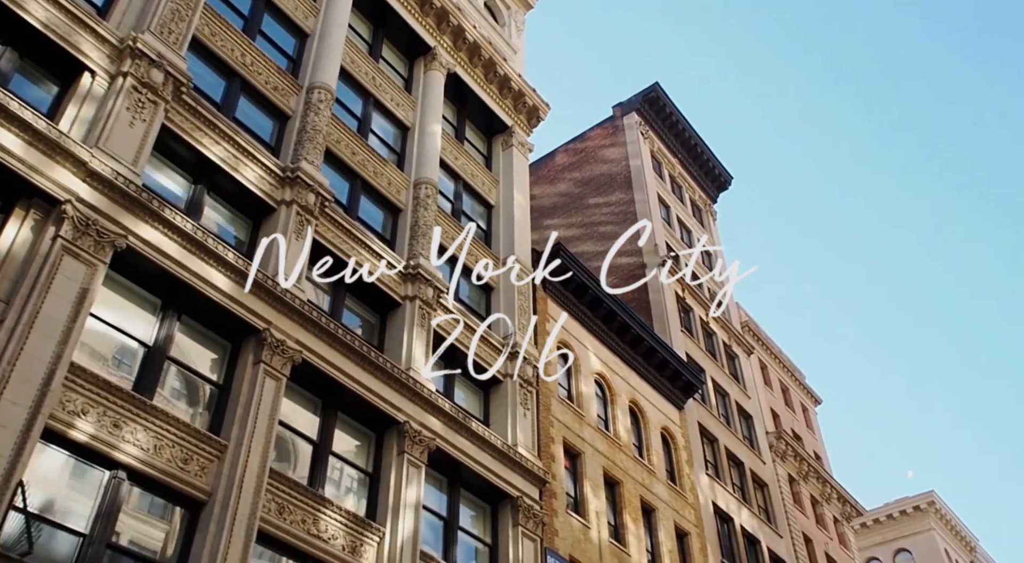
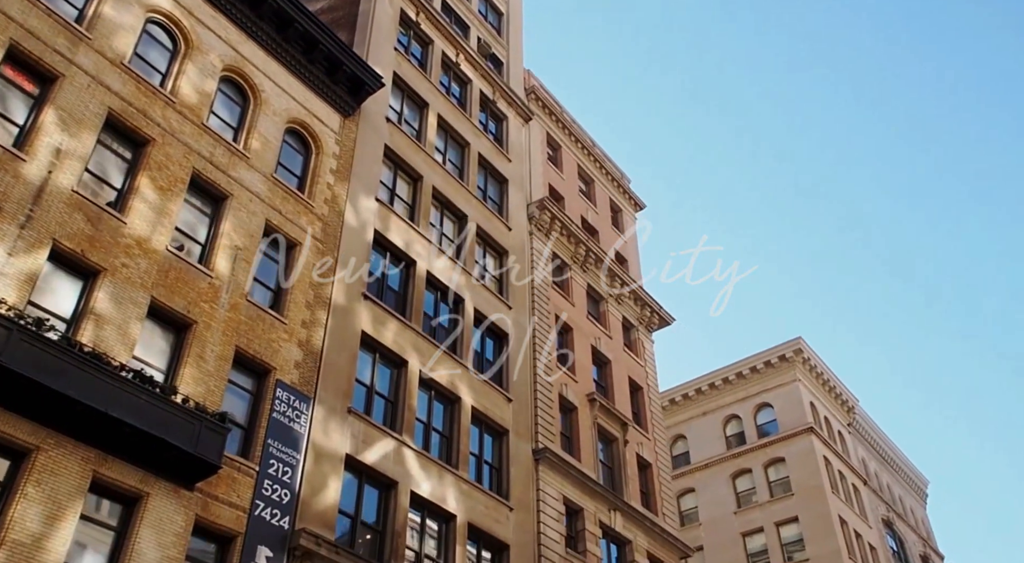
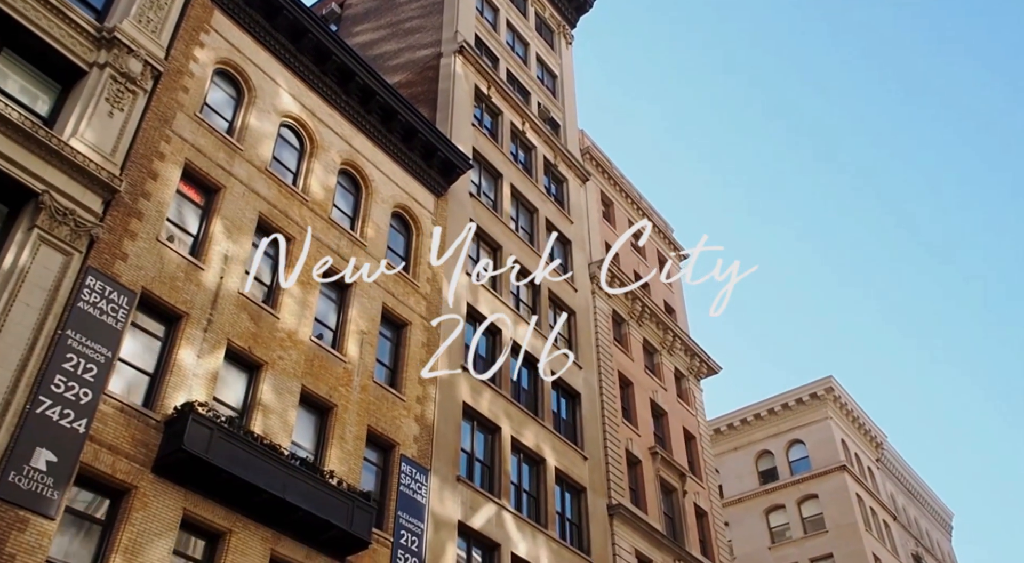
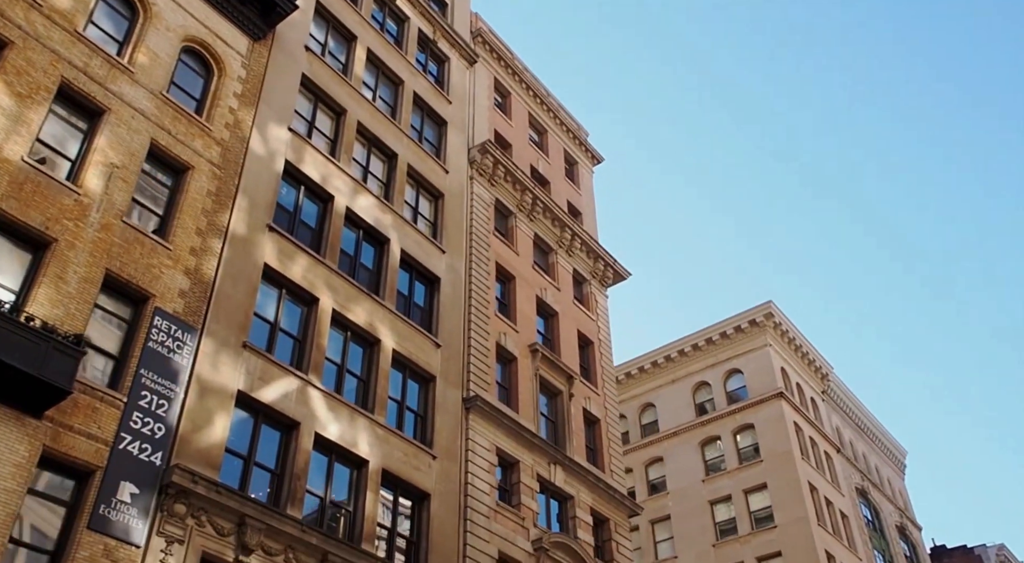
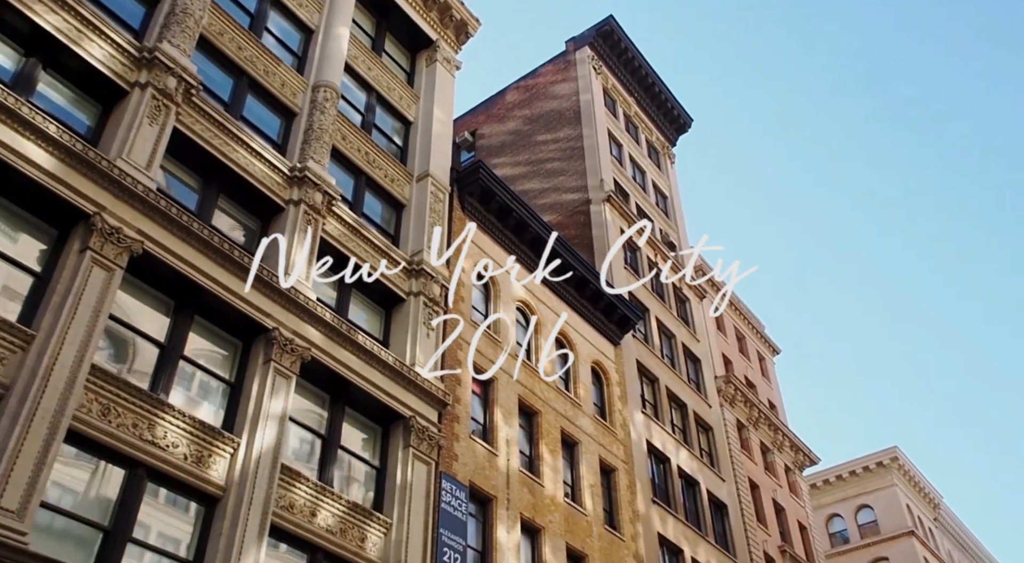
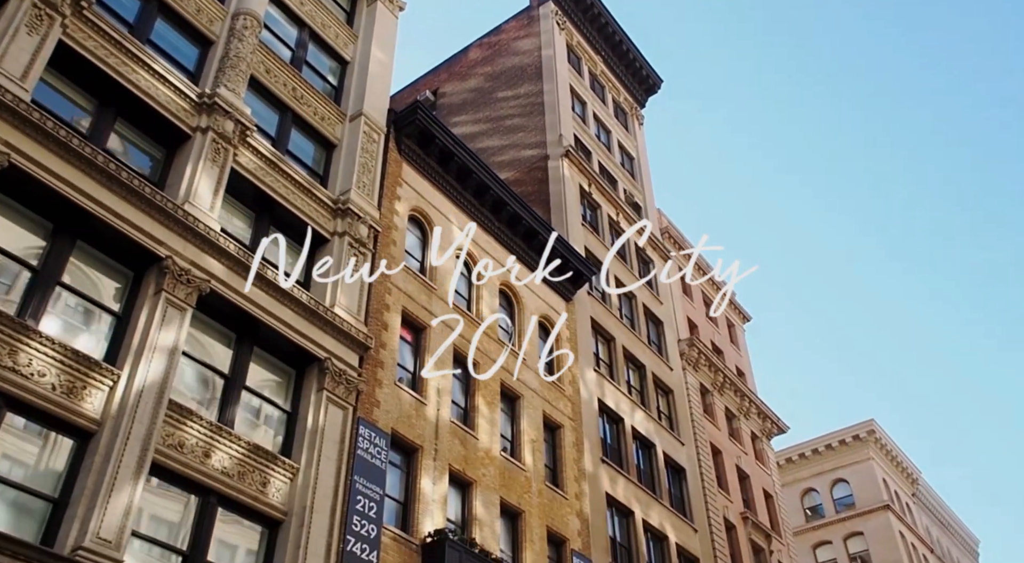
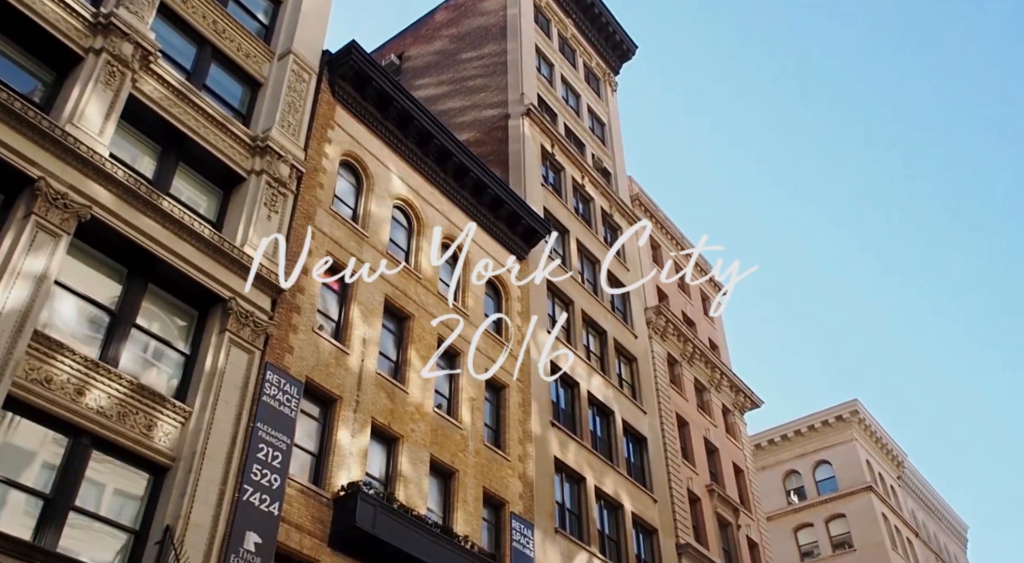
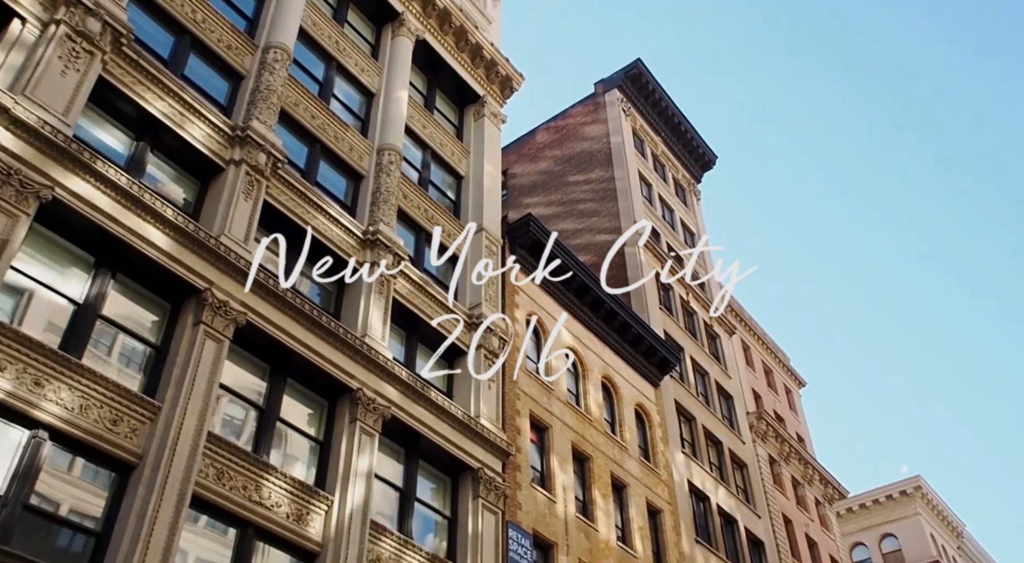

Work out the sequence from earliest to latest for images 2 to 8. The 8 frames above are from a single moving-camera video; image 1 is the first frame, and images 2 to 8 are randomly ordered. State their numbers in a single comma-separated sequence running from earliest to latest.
8, 5, 6, 7, 3, 2, 4
